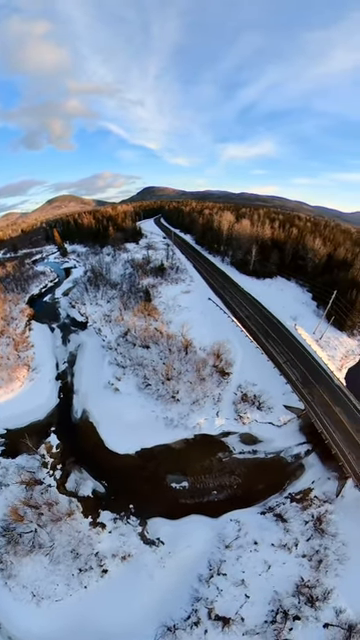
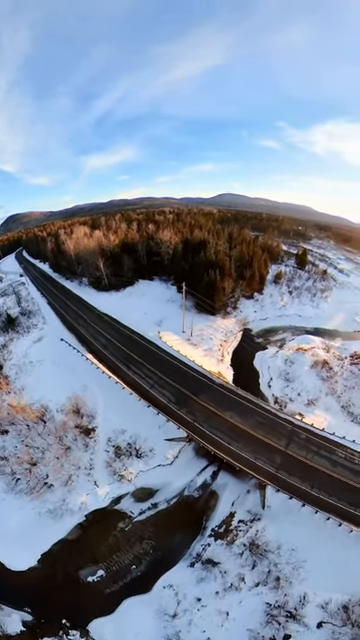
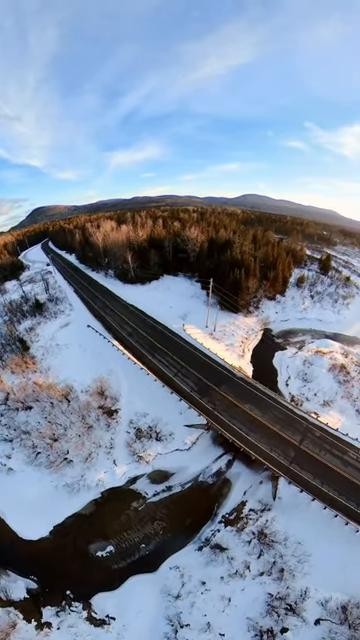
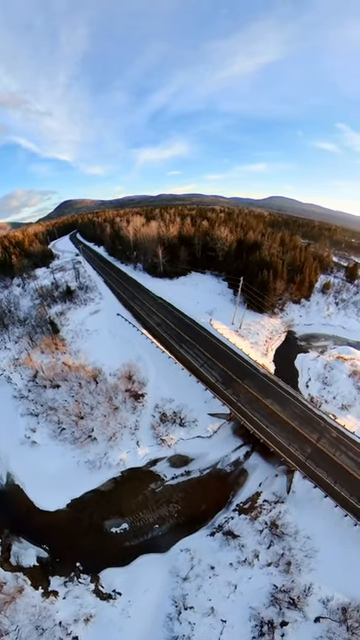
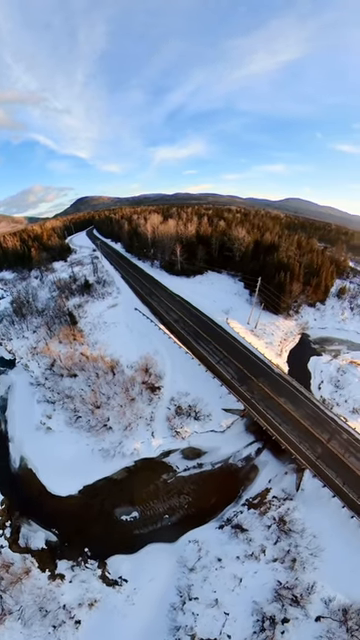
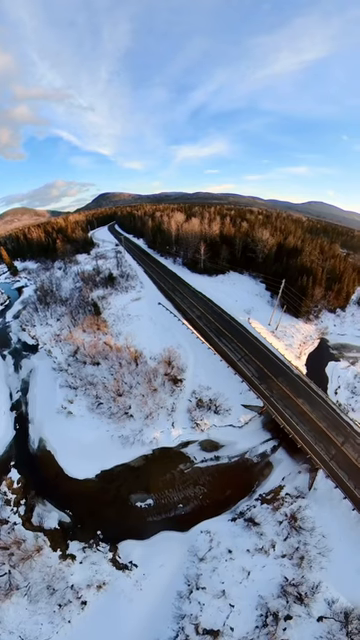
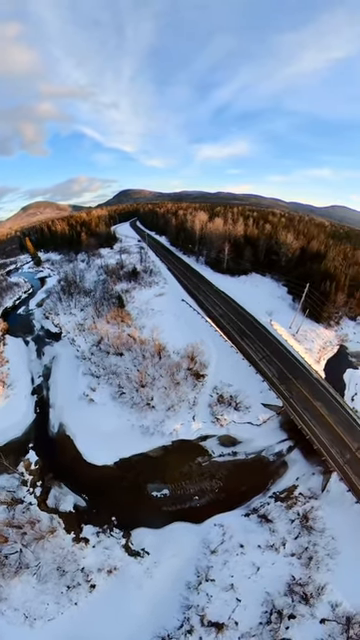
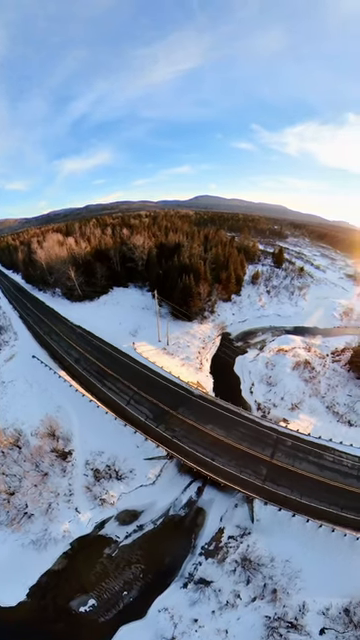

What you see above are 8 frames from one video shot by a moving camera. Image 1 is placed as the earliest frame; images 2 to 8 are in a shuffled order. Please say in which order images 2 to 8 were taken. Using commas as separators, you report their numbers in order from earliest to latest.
7, 6, 5, 4, 3, 2, 8
